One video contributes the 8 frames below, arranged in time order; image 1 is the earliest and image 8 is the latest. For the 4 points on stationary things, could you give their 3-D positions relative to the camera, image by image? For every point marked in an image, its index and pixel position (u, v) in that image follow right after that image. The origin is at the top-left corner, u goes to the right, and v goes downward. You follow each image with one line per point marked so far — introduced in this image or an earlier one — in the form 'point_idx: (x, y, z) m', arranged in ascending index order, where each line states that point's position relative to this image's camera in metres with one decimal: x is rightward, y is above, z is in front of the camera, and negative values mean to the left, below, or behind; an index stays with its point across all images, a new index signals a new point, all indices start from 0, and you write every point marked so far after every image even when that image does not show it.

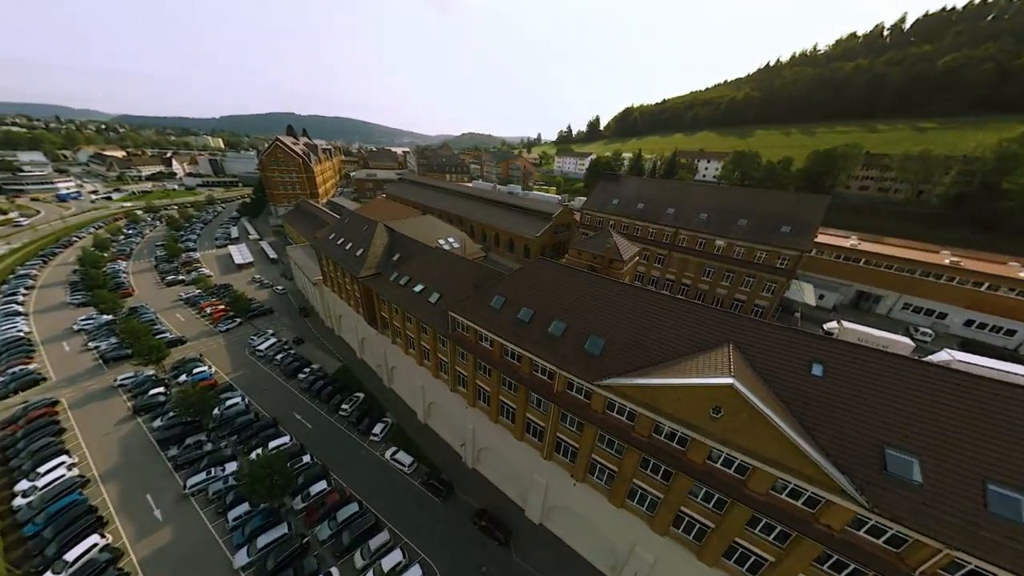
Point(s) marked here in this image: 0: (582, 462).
0: (+4.7, -11.8, +17.4) m
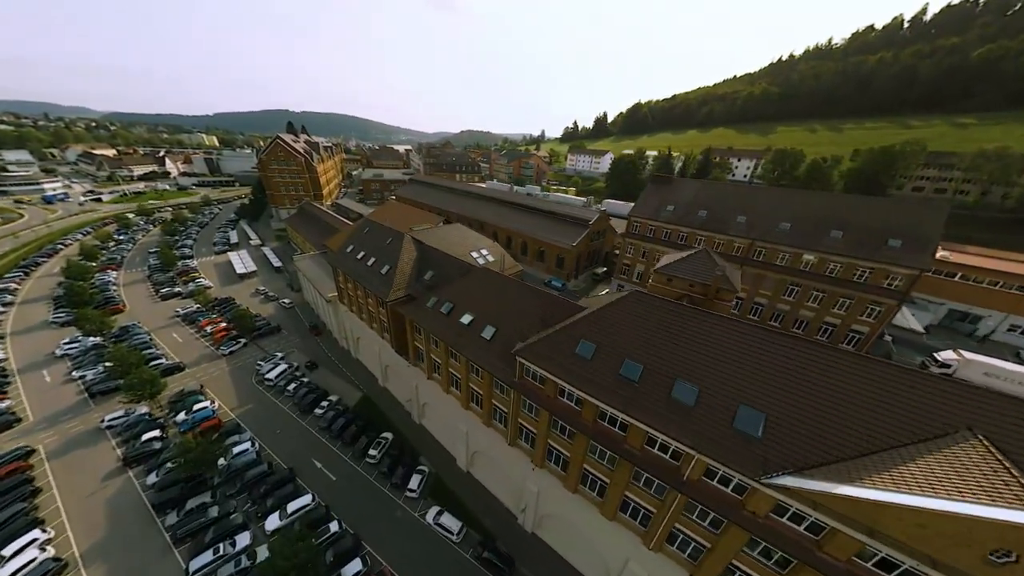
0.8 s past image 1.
0: (+10.3, -14.2, +13.2) m
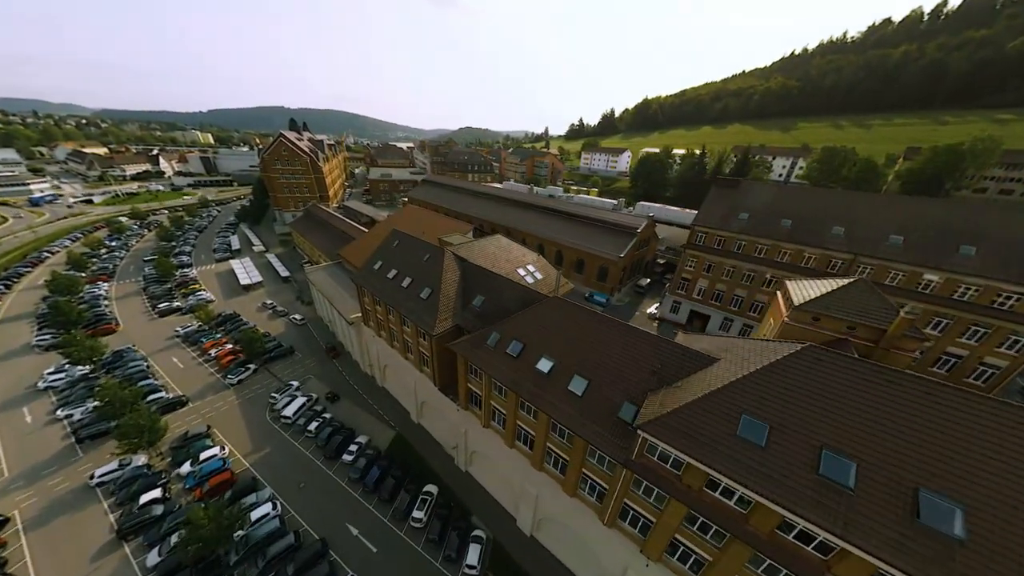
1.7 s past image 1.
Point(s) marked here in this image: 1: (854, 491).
0: (+16.3, -16.7, +9.3) m
1: (+12.8, -7.5, +9.8) m
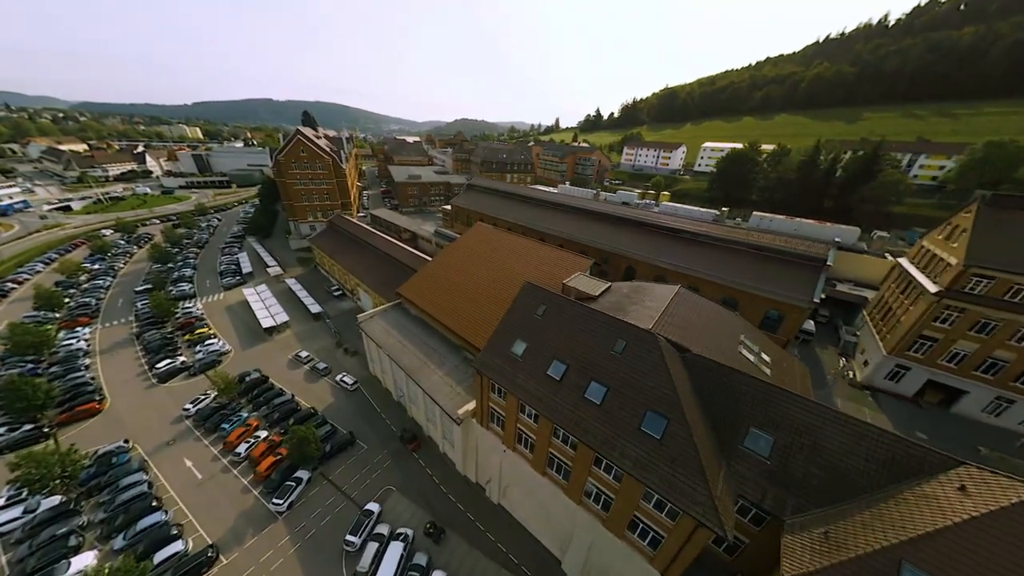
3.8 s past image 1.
0: (+32.0, -23.1, -0.3) m
1: (+28.4, -14.0, -0.1) m
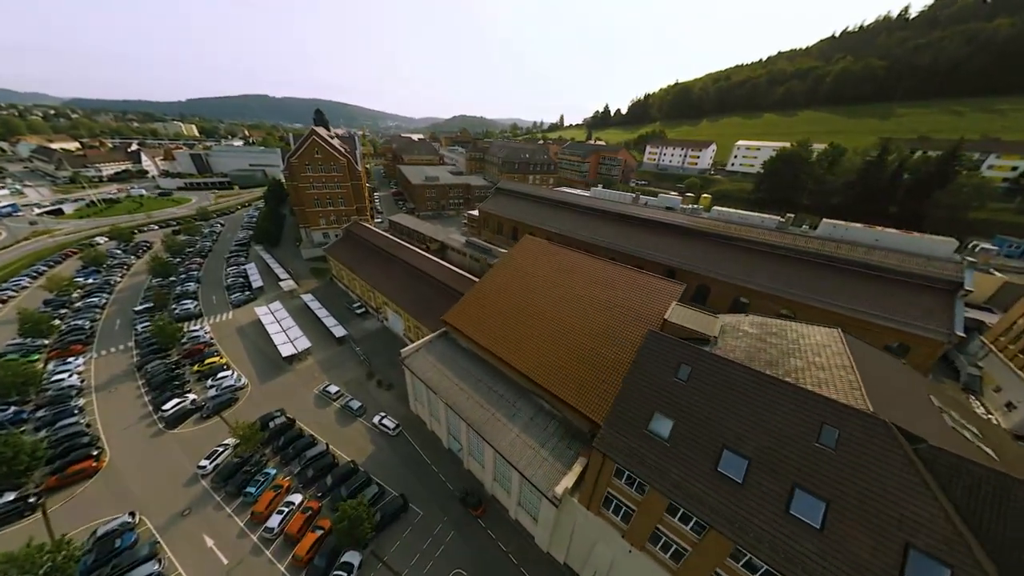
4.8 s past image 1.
0: (+39.4, -26.0, -4.3) m
1: (+35.8, -16.9, -4.2) m
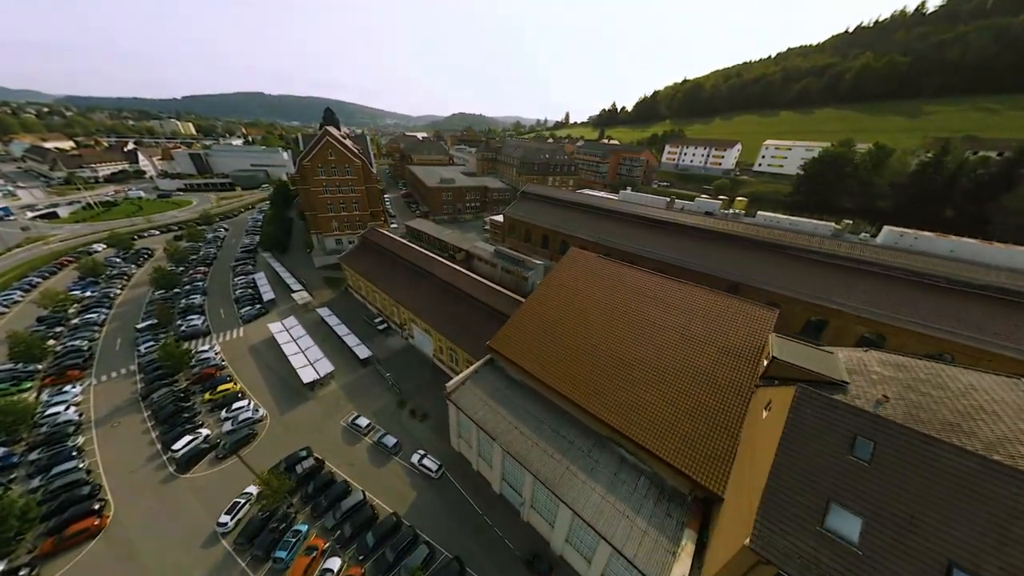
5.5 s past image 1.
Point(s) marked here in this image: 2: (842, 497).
0: (+45.0, -28.2, -7.2) m
1: (+41.3, -19.1, -7.1) m
2: (+13.5, -8.4, +10.6) m
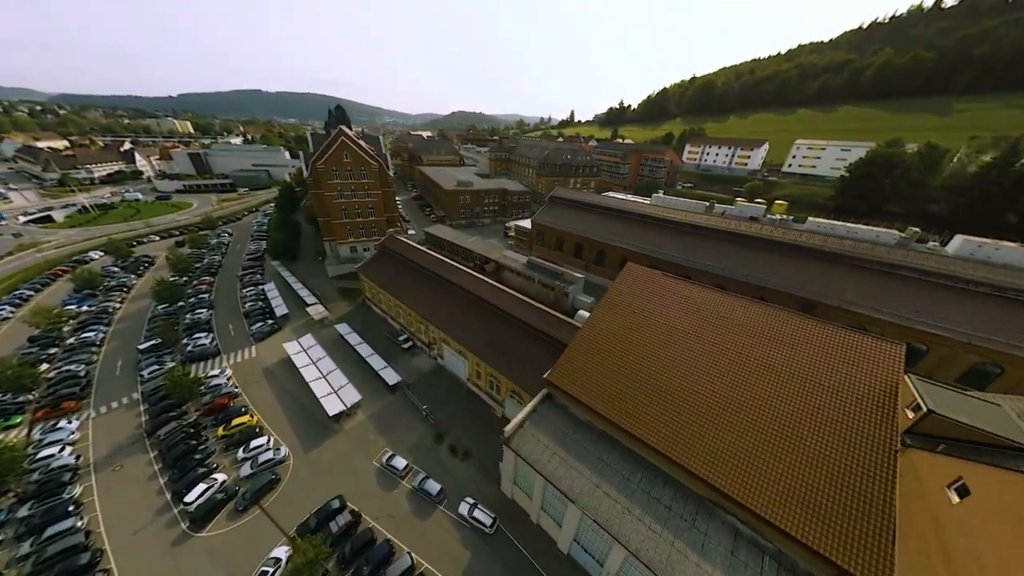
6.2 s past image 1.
0: (+50.5, -30.4, -10.1) m
1: (+46.8, -21.3, -10.1) m
2: (+18.9, -10.6, +7.4) m
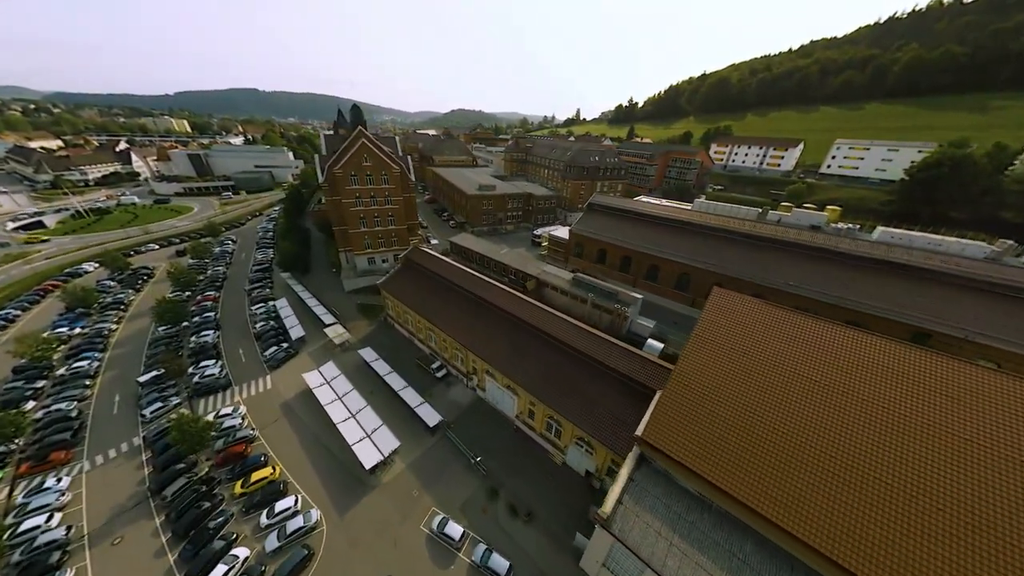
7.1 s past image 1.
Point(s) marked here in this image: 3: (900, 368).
0: (+56.8, -33.1, -13.7) m
1: (+53.1, -24.1, -13.7) m
2: (+25.0, -13.4, +3.6) m
3: (+25.5, -6.0, +15.5) m
